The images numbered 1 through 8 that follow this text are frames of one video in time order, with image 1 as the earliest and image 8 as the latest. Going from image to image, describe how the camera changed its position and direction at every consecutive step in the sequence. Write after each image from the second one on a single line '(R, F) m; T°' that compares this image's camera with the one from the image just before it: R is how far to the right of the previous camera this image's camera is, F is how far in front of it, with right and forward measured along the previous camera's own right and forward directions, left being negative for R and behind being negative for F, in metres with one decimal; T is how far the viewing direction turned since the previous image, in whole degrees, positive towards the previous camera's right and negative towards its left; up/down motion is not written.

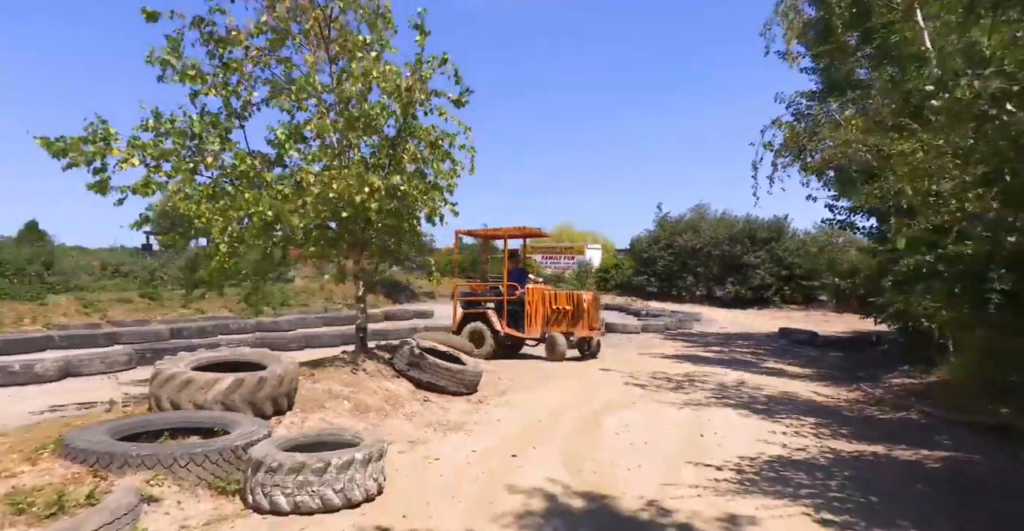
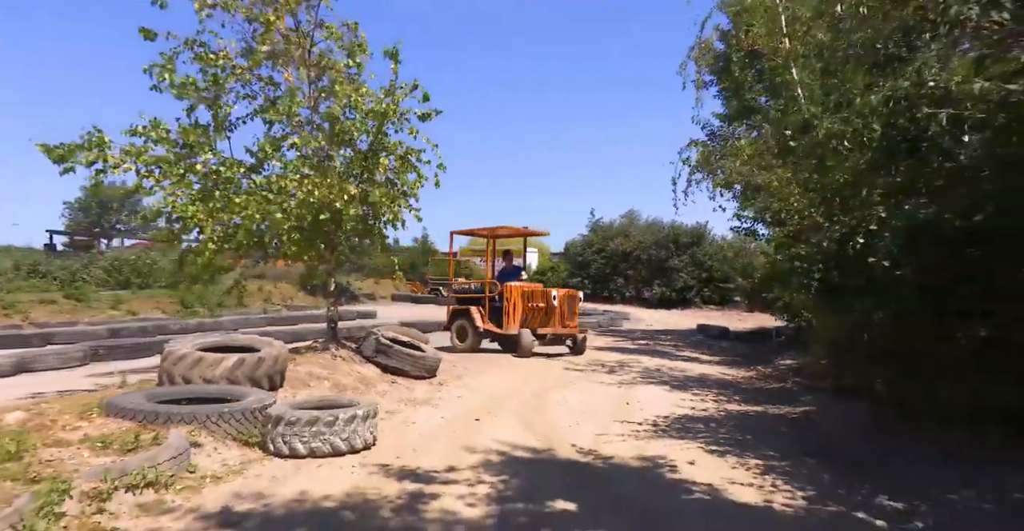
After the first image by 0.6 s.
(-0.4, -1.5) m; +6°
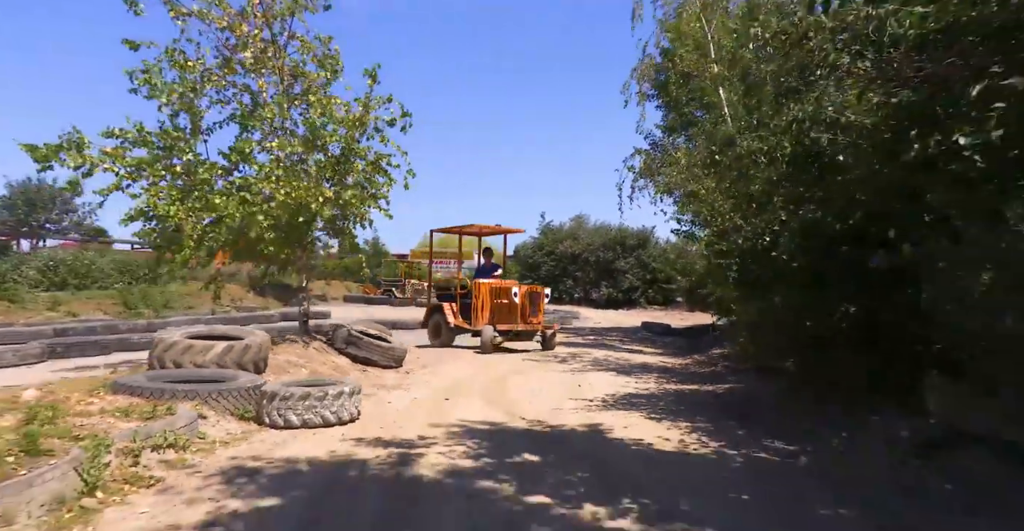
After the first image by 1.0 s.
(-0.2, -1.0) m; +4°
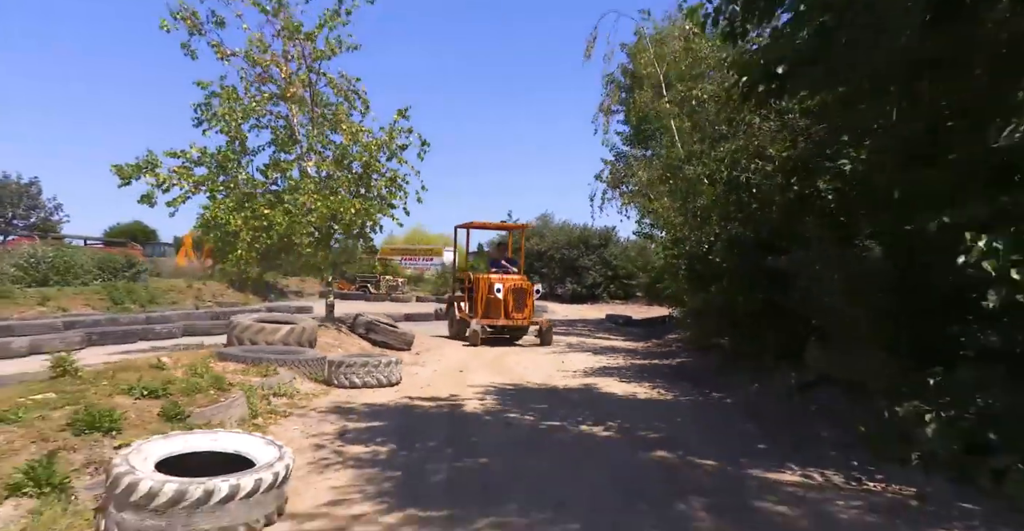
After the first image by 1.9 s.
(-0.7, -2.5) m; +3°
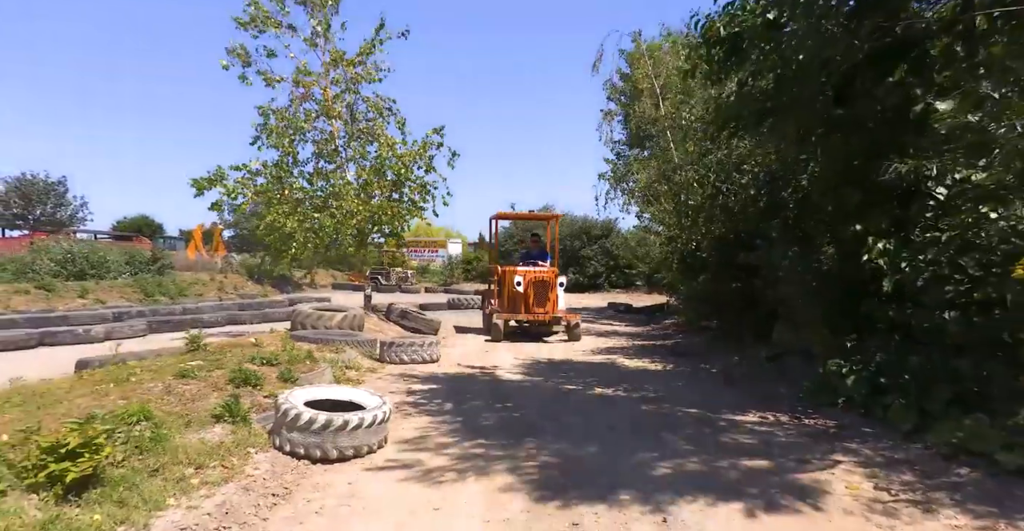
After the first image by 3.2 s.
(-0.4, -2.0) m; 0°
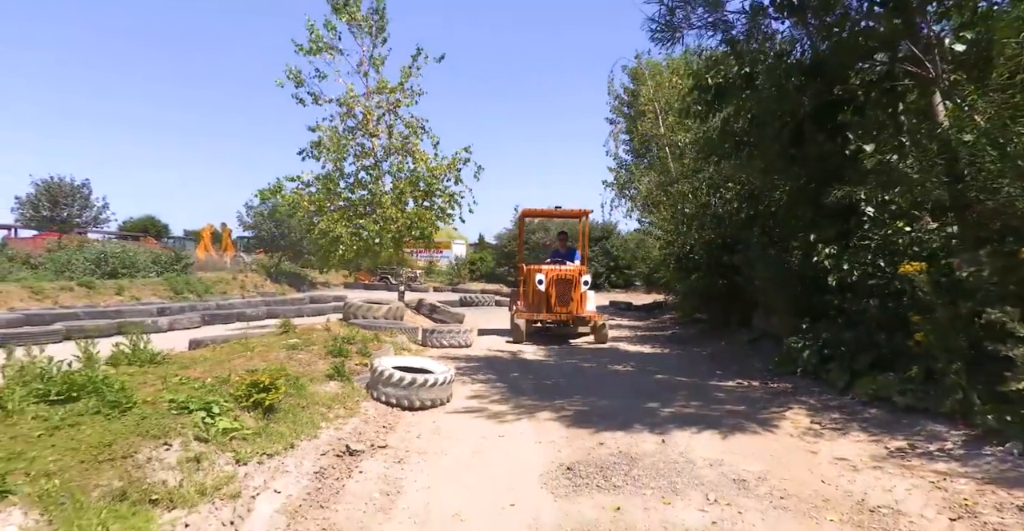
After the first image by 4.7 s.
(-0.5, -2.1) m; 0°
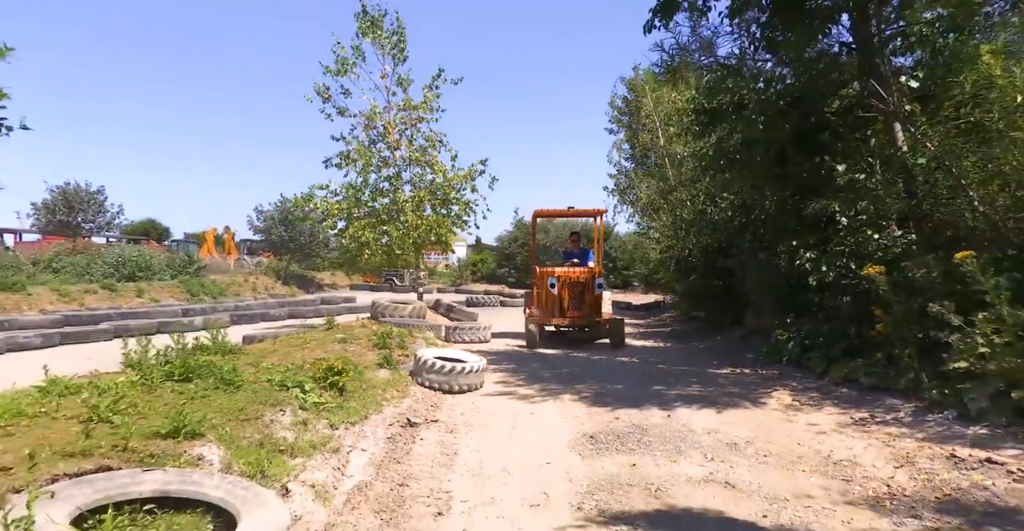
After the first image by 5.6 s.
(-0.4, -1.3) m; 0°
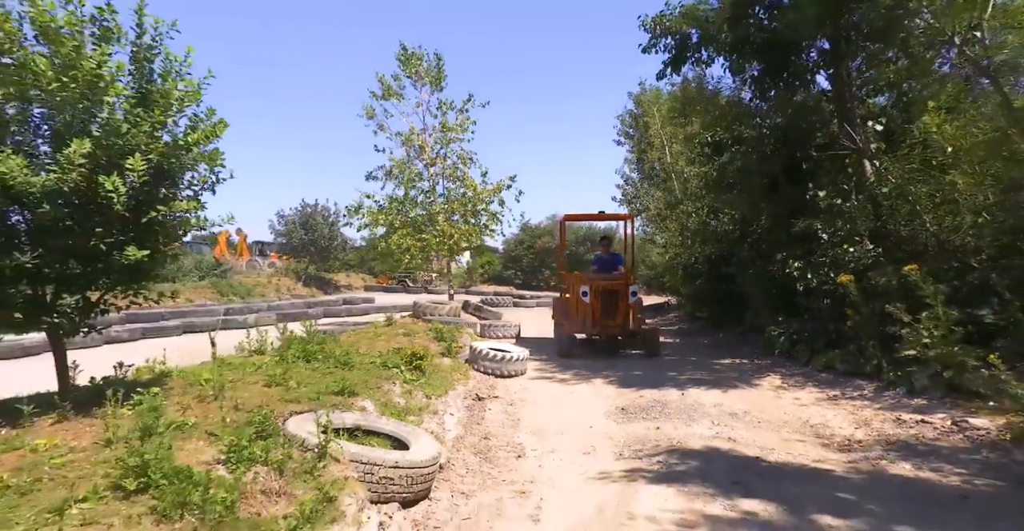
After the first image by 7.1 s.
(-0.7, -2.0) m; 0°
